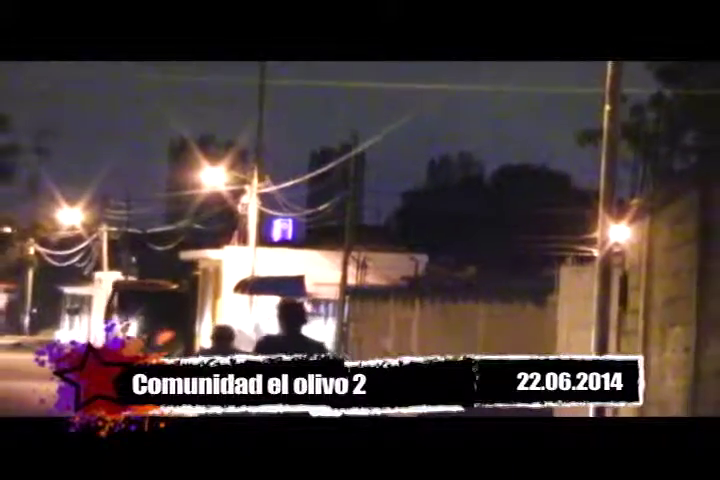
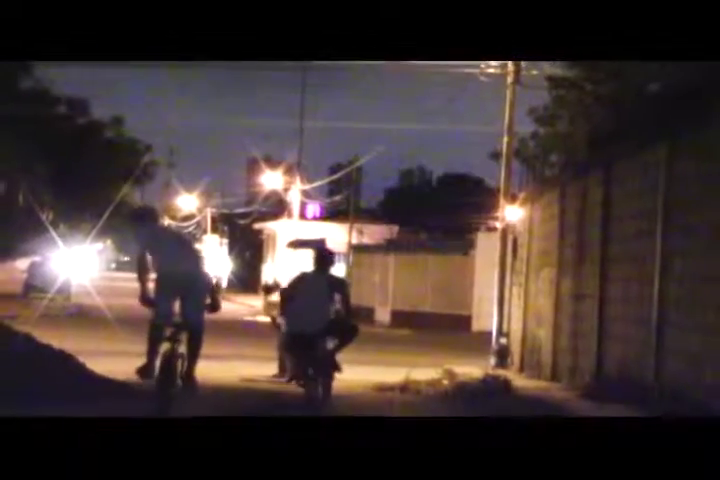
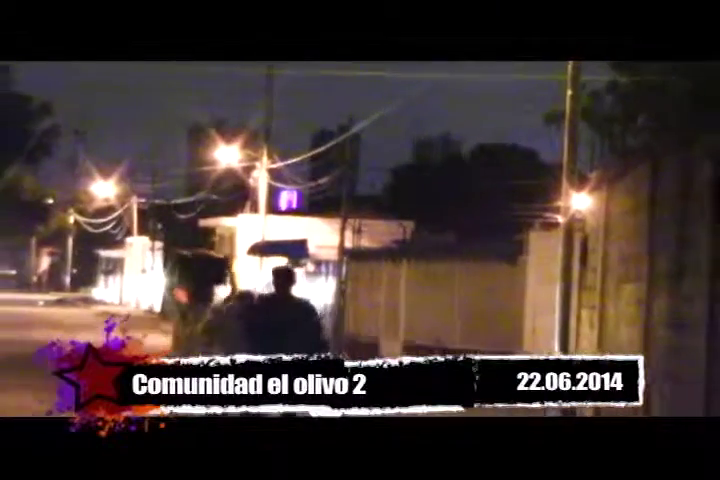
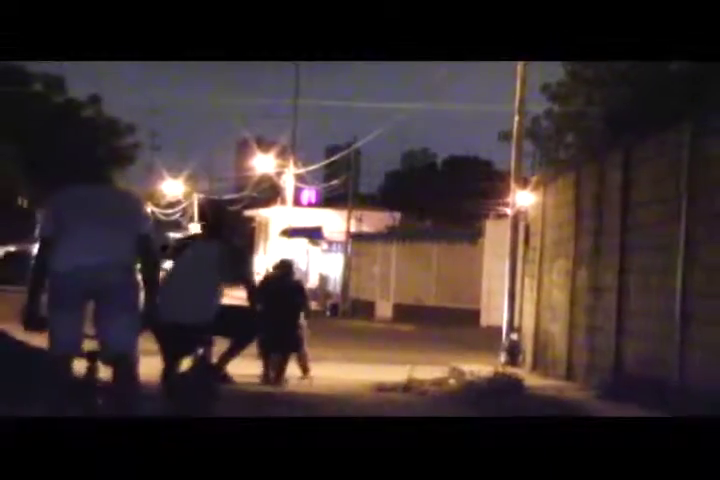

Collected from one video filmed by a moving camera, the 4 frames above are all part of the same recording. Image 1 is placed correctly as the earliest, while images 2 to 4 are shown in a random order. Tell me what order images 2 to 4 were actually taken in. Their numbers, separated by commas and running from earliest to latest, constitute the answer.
3, 4, 2
